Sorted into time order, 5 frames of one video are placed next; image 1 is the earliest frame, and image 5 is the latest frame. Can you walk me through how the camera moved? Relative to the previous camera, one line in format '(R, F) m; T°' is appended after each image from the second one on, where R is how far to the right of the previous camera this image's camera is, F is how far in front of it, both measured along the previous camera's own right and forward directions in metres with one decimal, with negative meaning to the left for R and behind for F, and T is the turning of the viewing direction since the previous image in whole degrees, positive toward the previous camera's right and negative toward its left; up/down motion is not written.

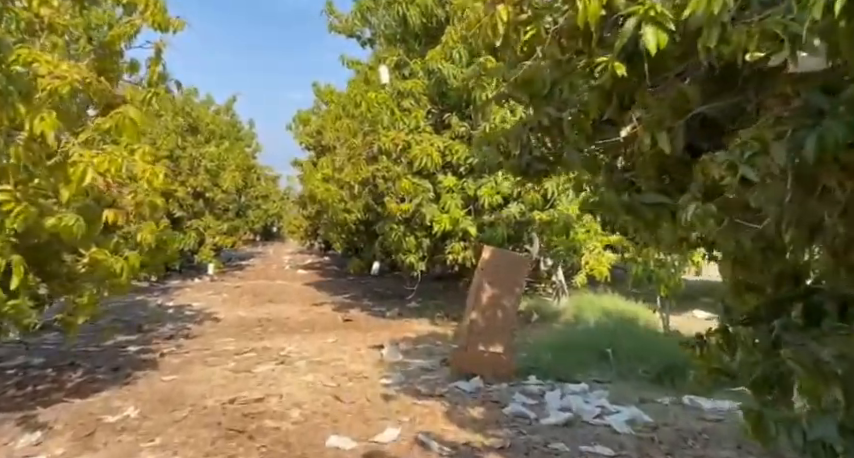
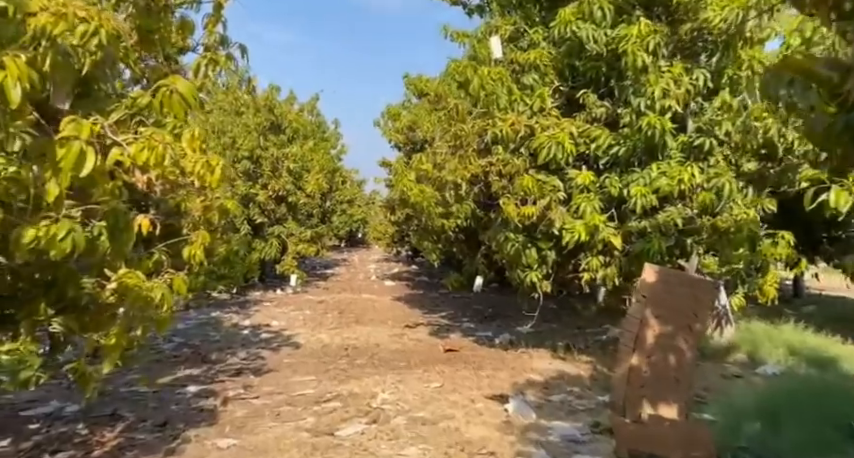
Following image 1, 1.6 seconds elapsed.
(-0.4, +1.5) m; -7°
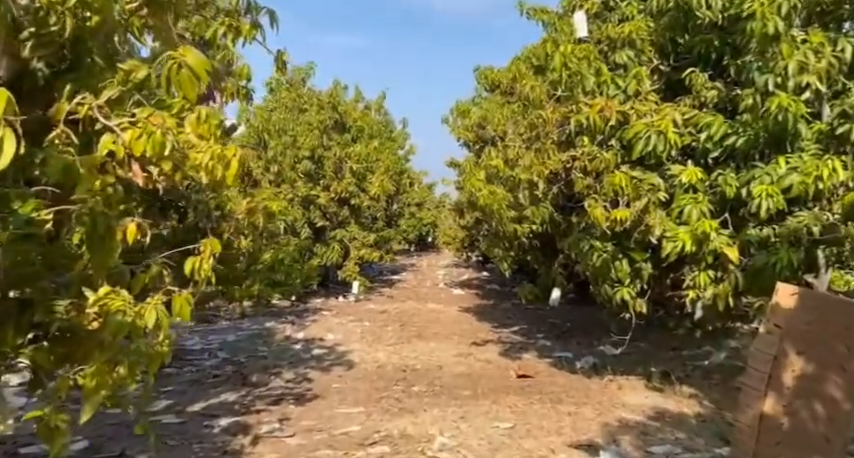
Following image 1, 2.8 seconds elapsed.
(0.0, +0.8) m; -6°
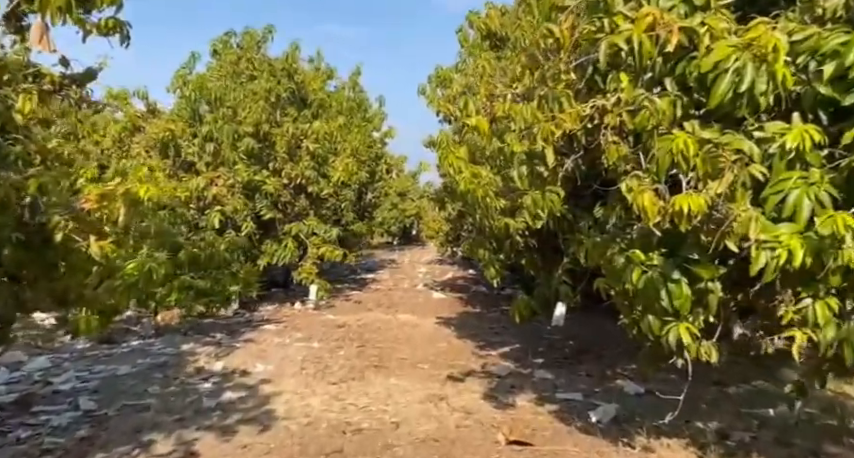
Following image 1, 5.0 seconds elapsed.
(+0.3, +1.9) m; +1°
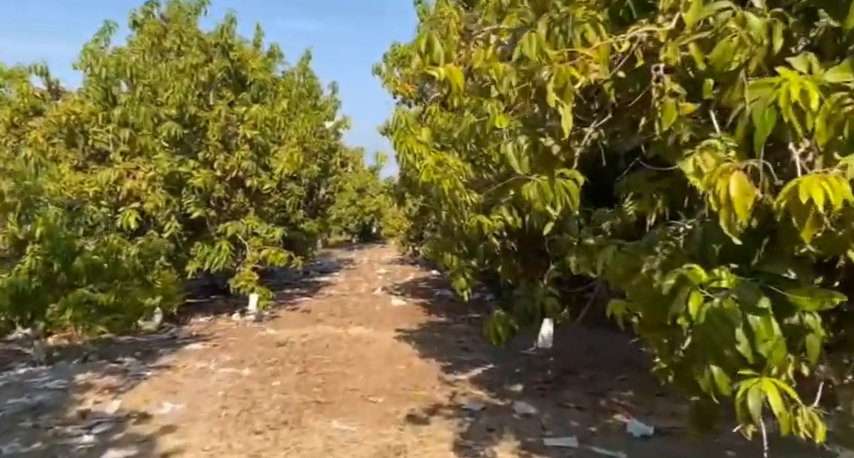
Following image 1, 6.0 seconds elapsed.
(+0.1, +1.1) m; +3°
